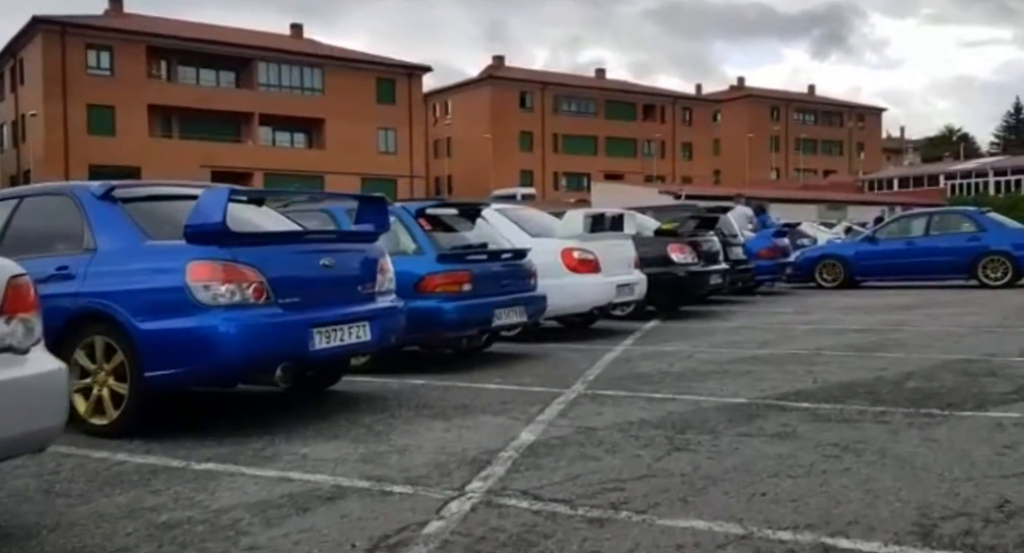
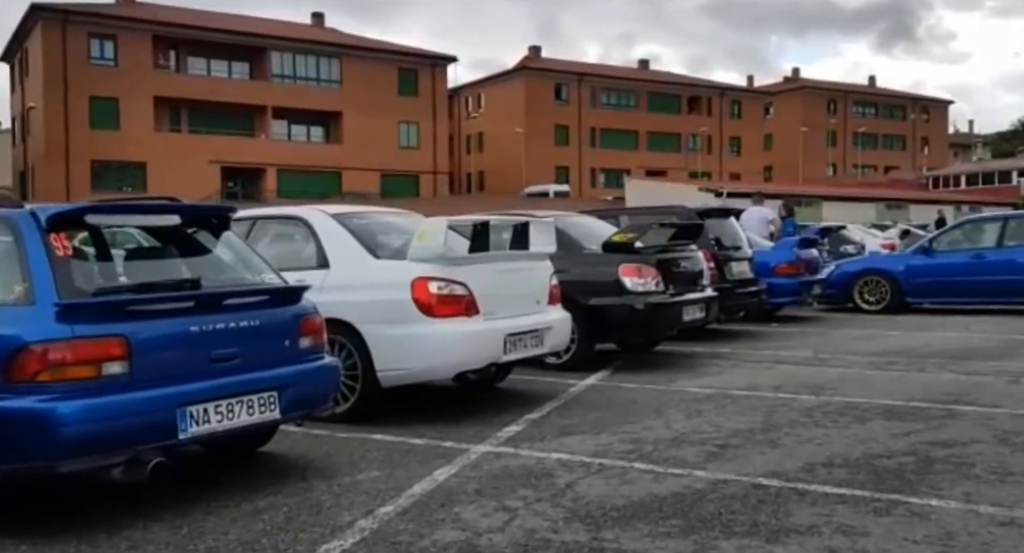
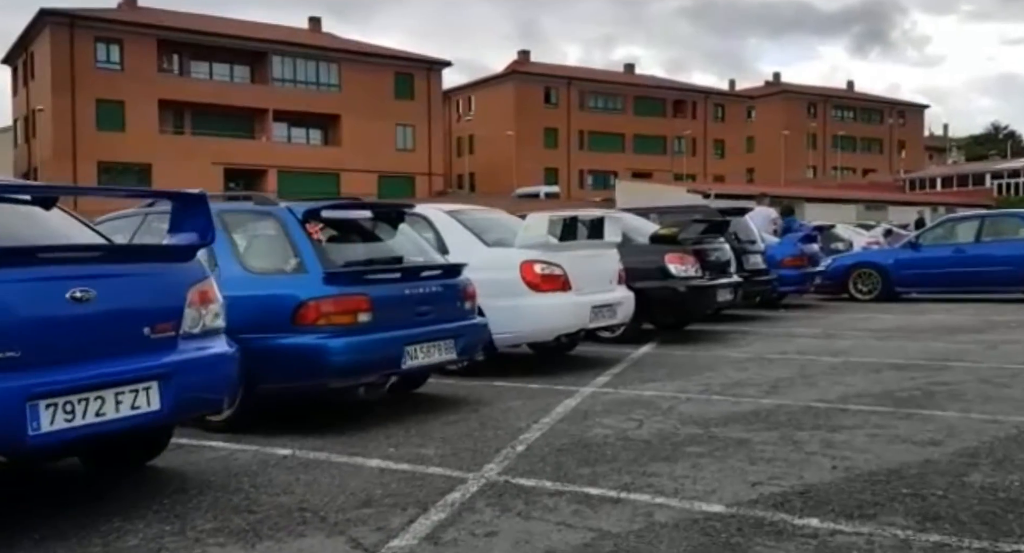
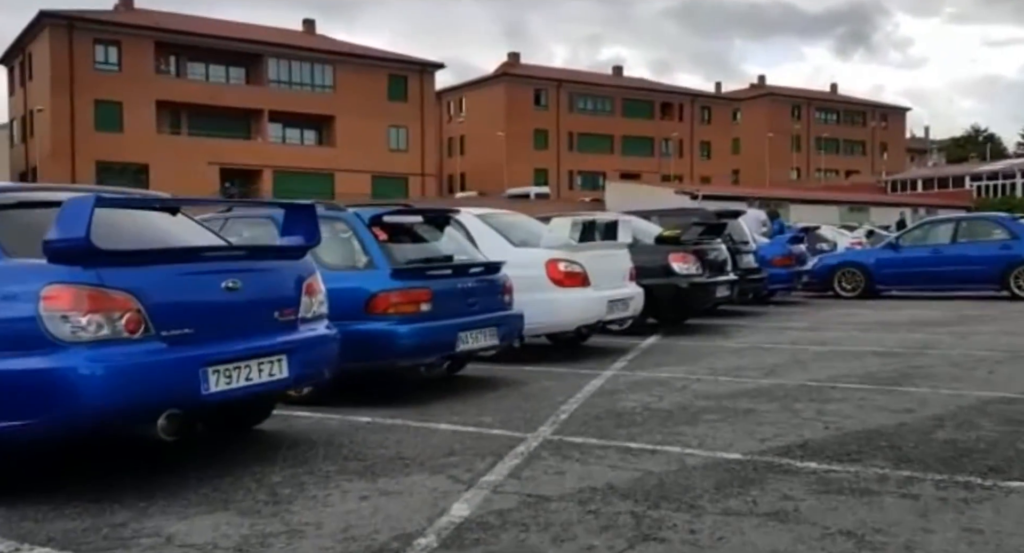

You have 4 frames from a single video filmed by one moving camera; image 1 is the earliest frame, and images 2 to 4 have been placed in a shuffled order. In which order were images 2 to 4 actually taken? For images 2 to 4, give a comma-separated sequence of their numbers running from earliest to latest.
4, 3, 2
